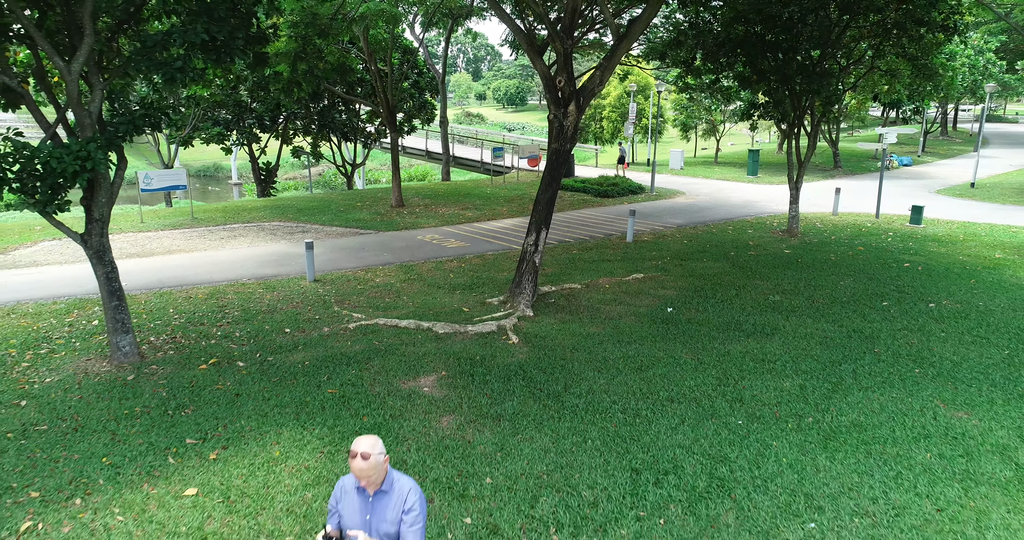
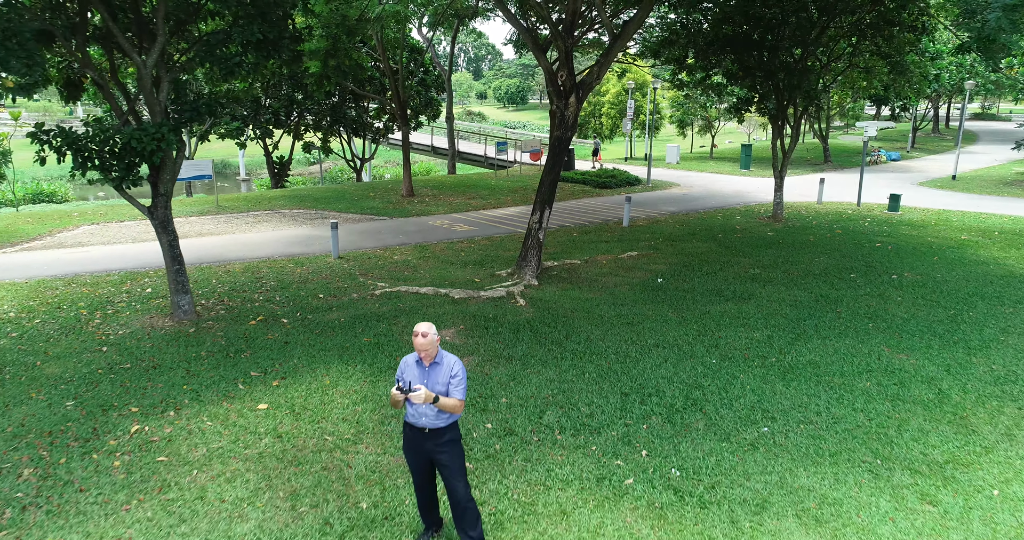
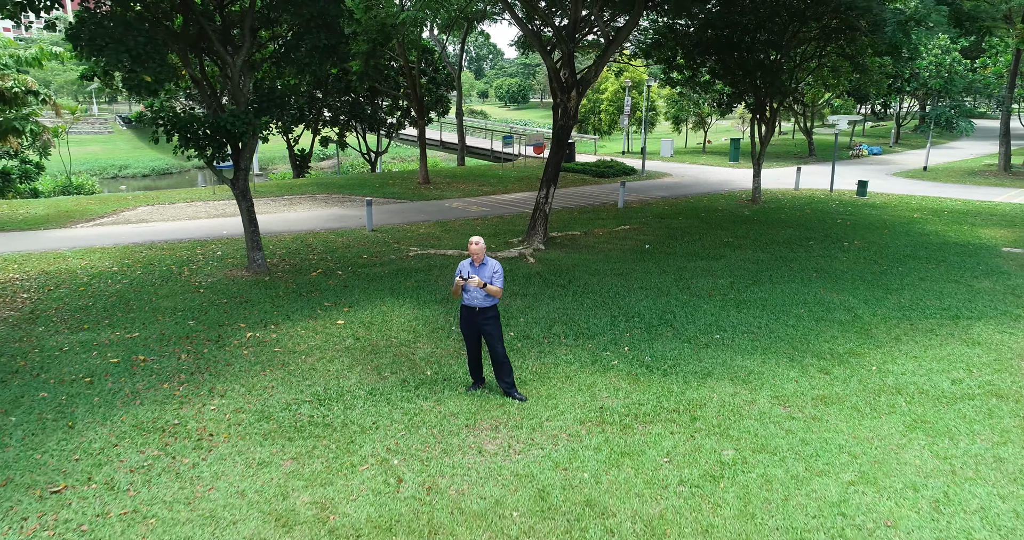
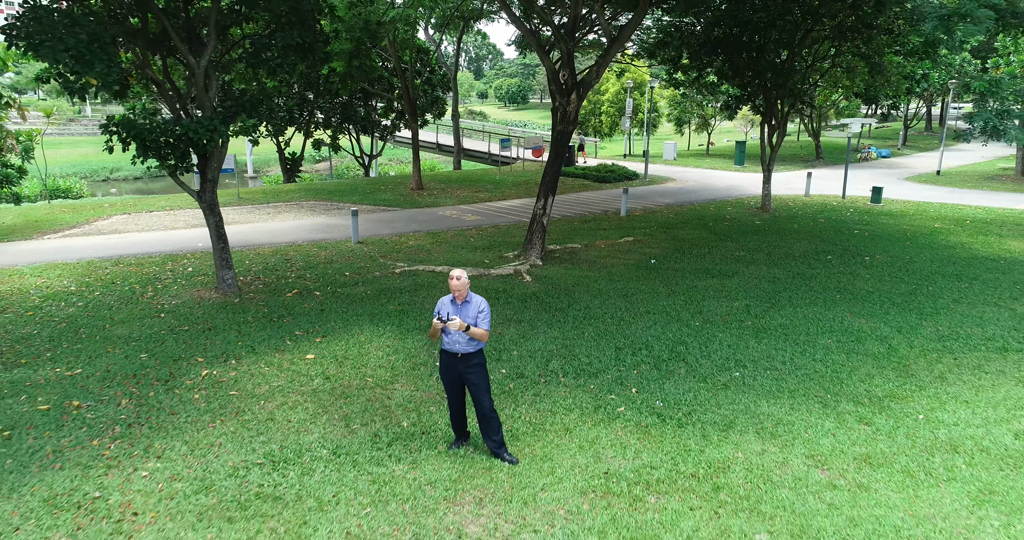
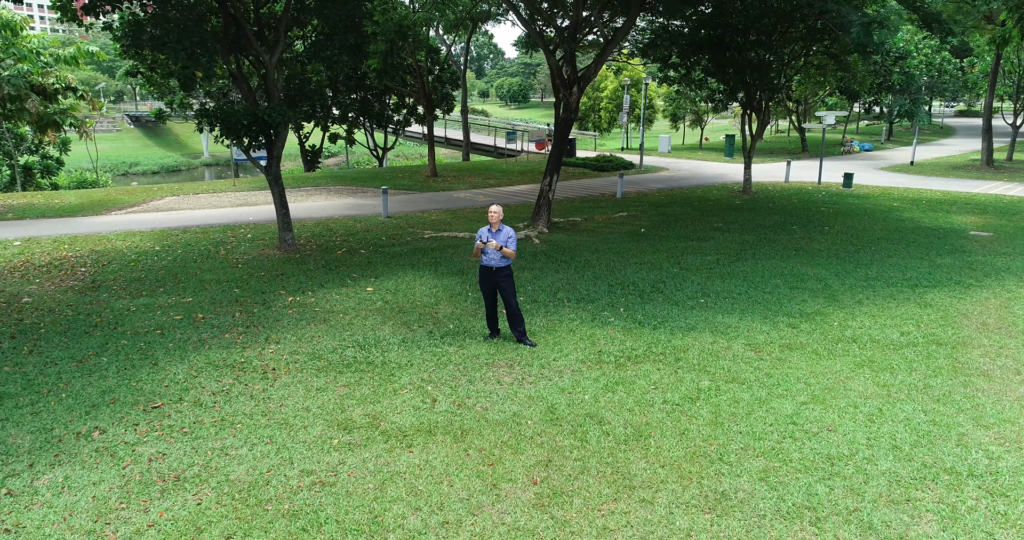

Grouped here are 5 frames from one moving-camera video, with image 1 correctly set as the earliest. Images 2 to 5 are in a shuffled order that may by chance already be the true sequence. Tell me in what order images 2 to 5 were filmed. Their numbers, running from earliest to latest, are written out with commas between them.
2, 4, 3, 5
